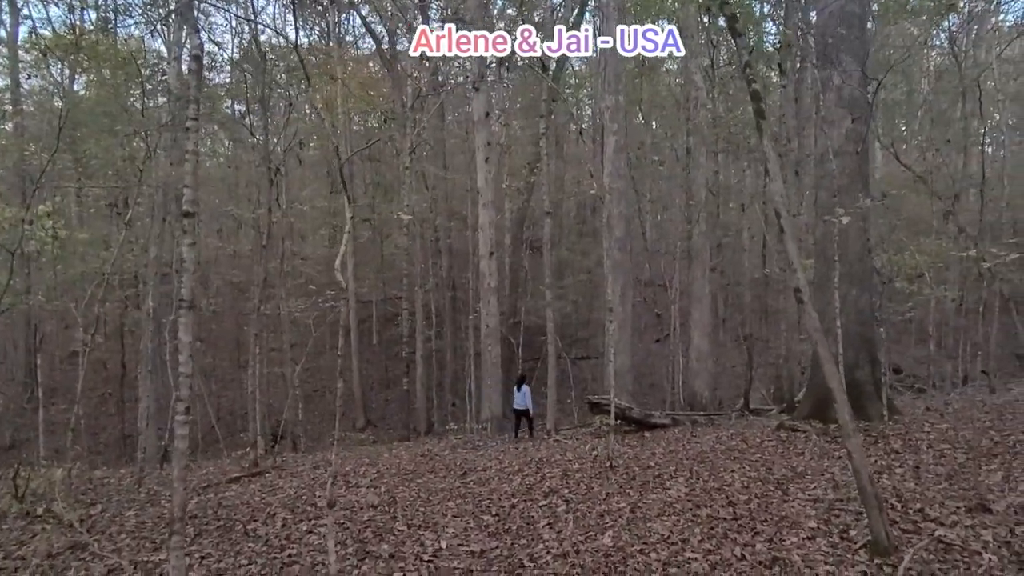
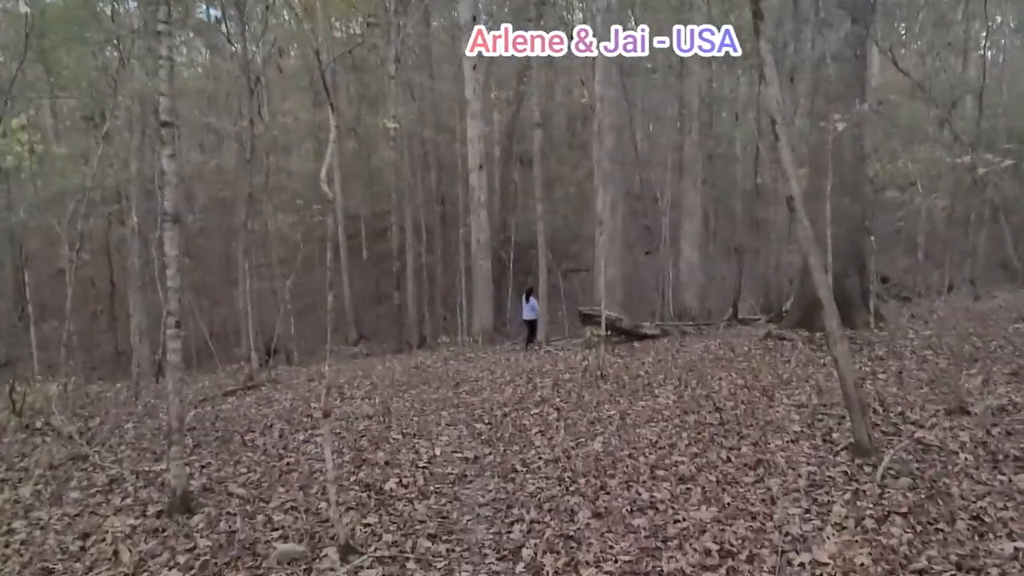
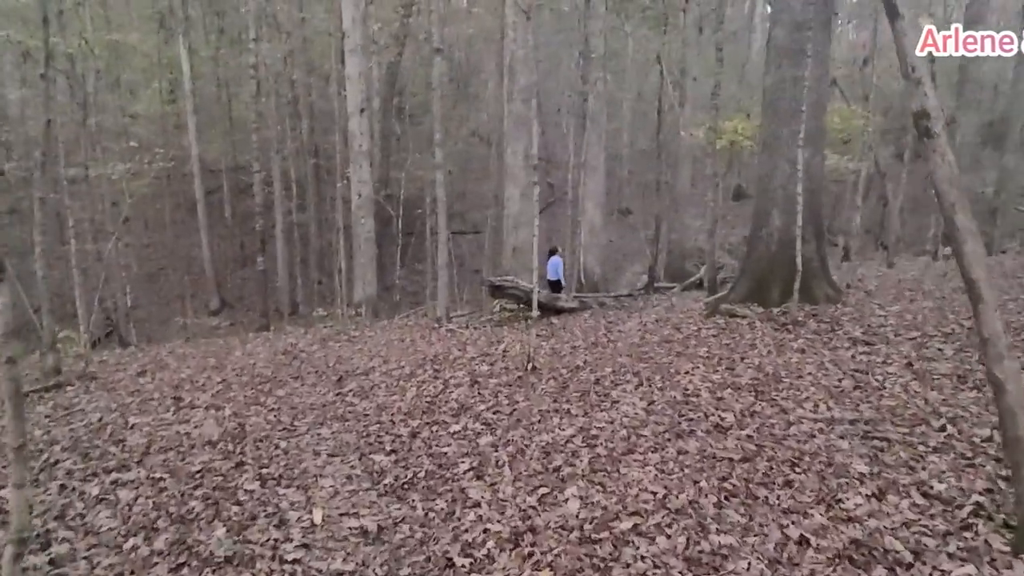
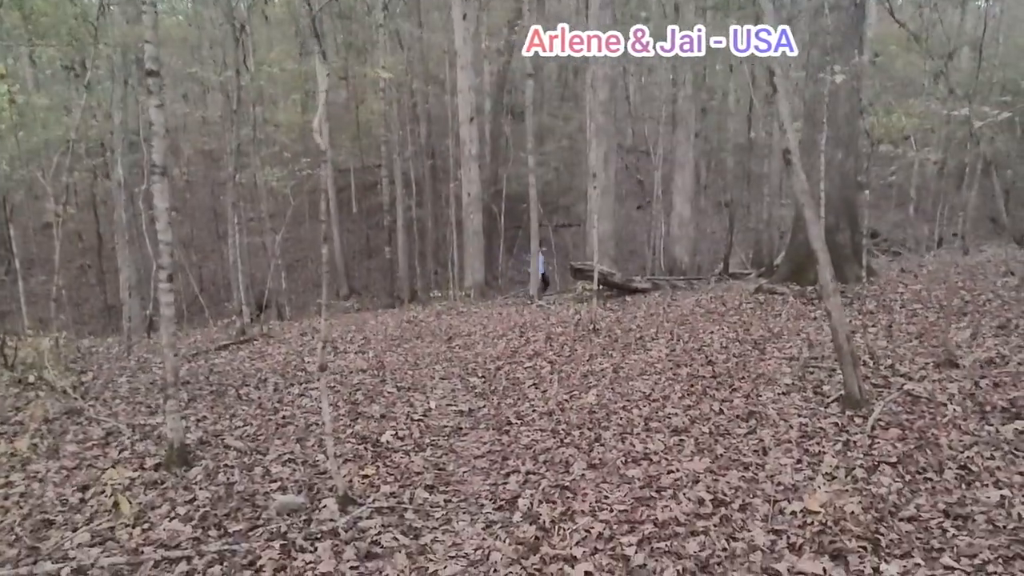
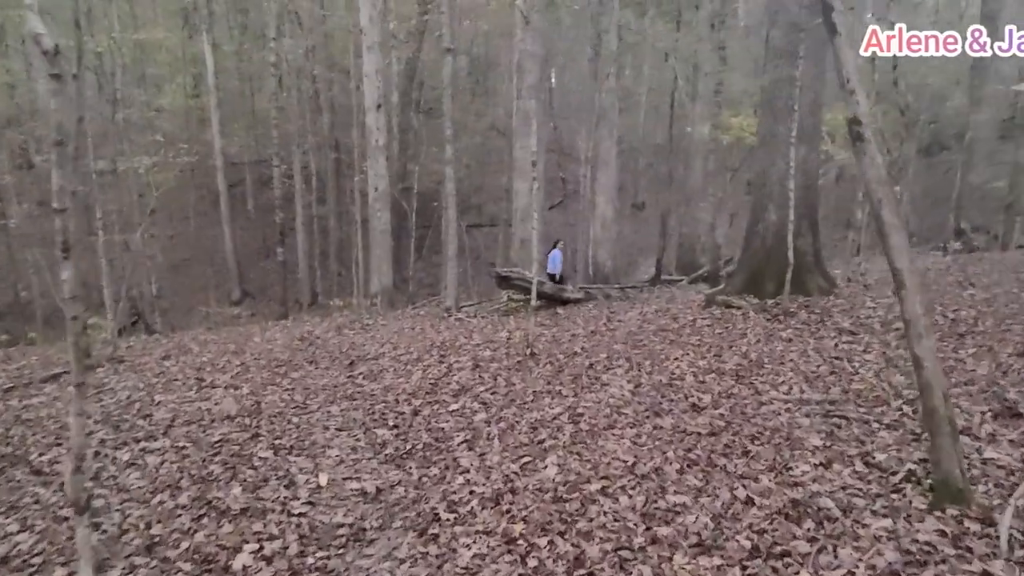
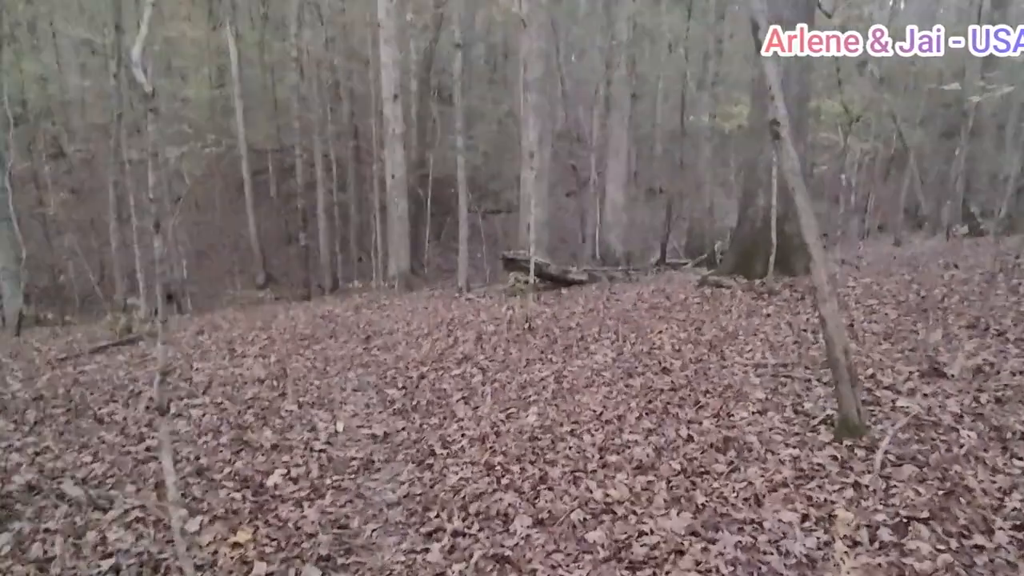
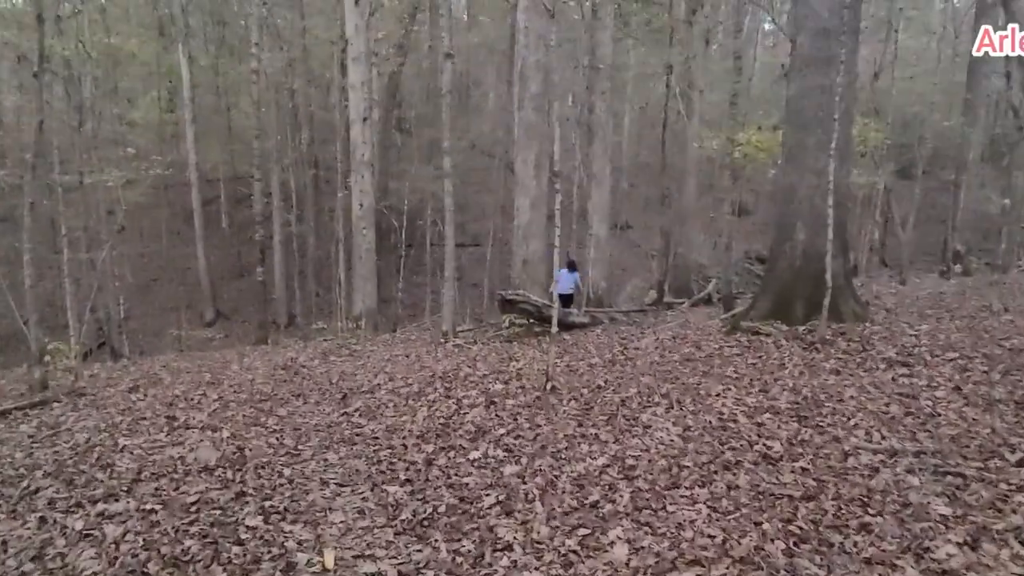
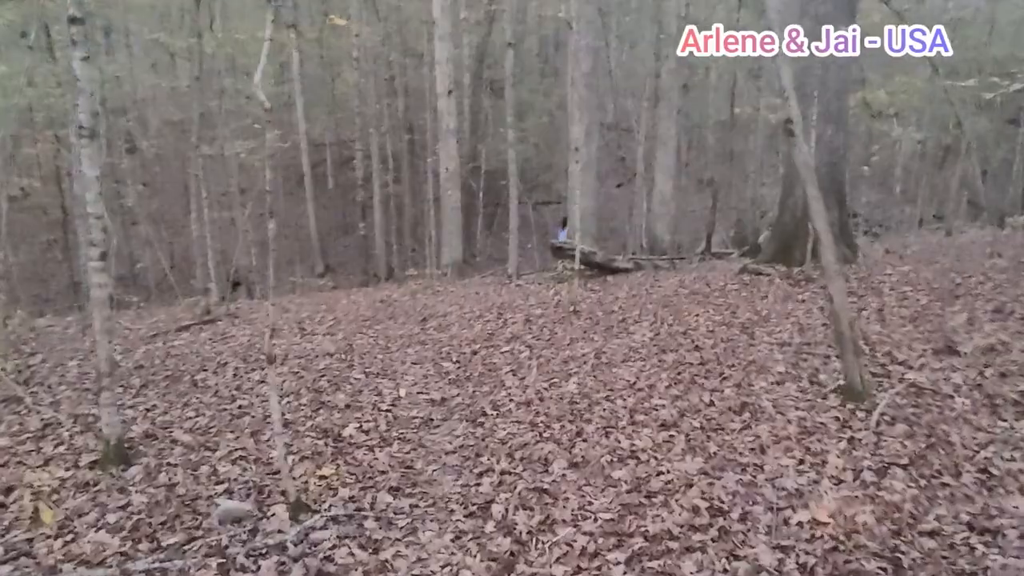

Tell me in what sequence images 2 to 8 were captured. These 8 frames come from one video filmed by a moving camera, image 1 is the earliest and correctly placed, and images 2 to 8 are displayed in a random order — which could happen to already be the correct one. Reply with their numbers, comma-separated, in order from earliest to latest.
2, 4, 8, 6, 5, 3, 7
